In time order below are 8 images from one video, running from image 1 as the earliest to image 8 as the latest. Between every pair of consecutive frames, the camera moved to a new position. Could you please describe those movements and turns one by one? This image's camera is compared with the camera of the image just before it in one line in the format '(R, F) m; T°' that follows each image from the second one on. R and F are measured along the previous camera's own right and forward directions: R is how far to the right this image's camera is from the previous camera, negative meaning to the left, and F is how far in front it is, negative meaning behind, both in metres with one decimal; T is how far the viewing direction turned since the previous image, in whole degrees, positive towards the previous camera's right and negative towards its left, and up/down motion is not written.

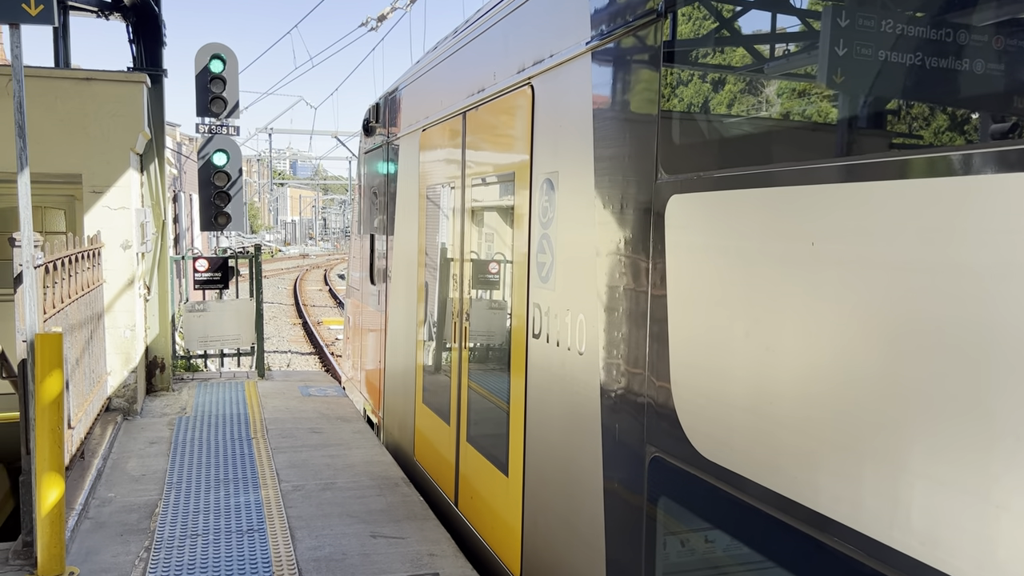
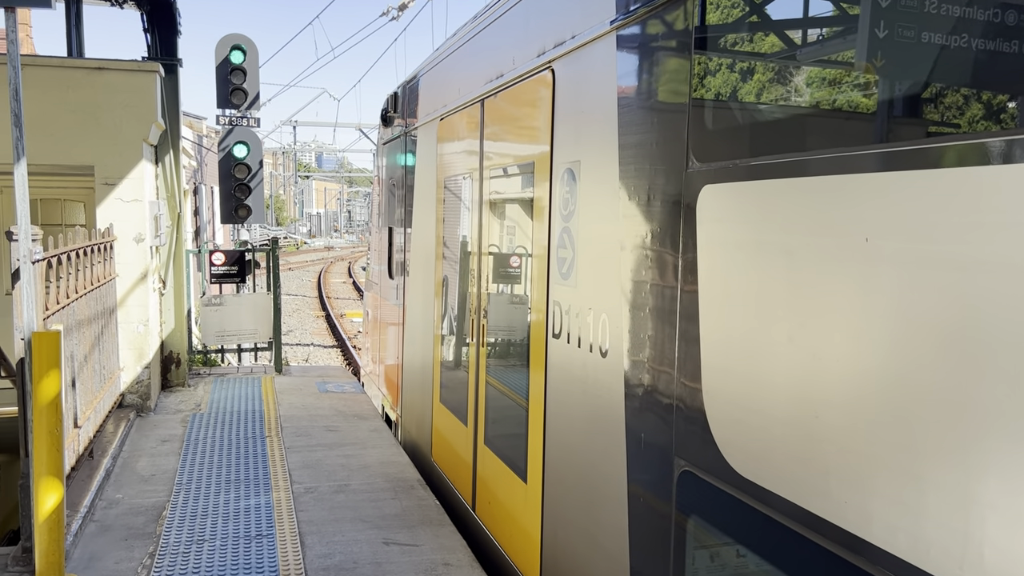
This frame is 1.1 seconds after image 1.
(0.0, +0.2) m; -2°
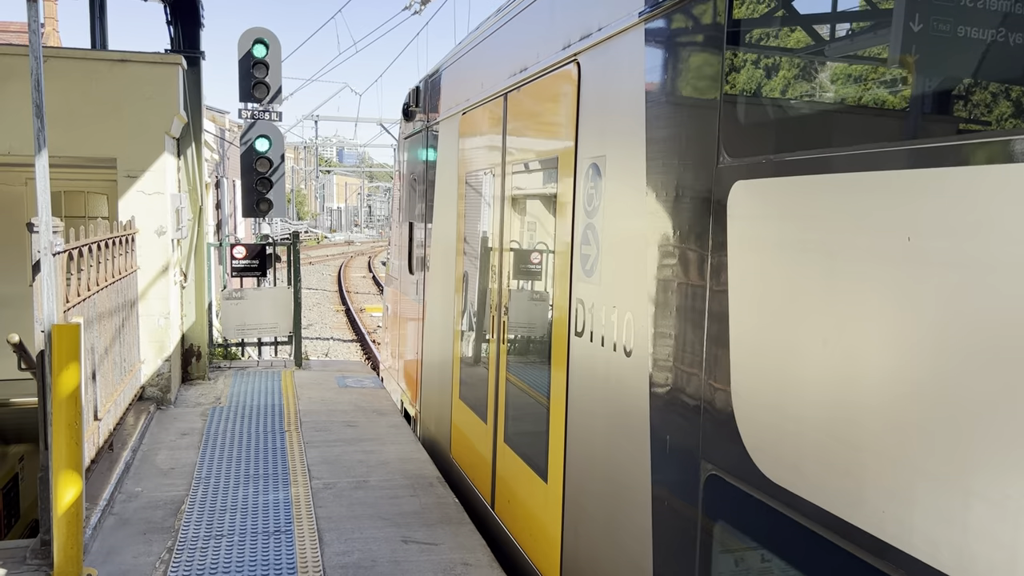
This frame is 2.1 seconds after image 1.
(0.0, +0.1) m; -1°
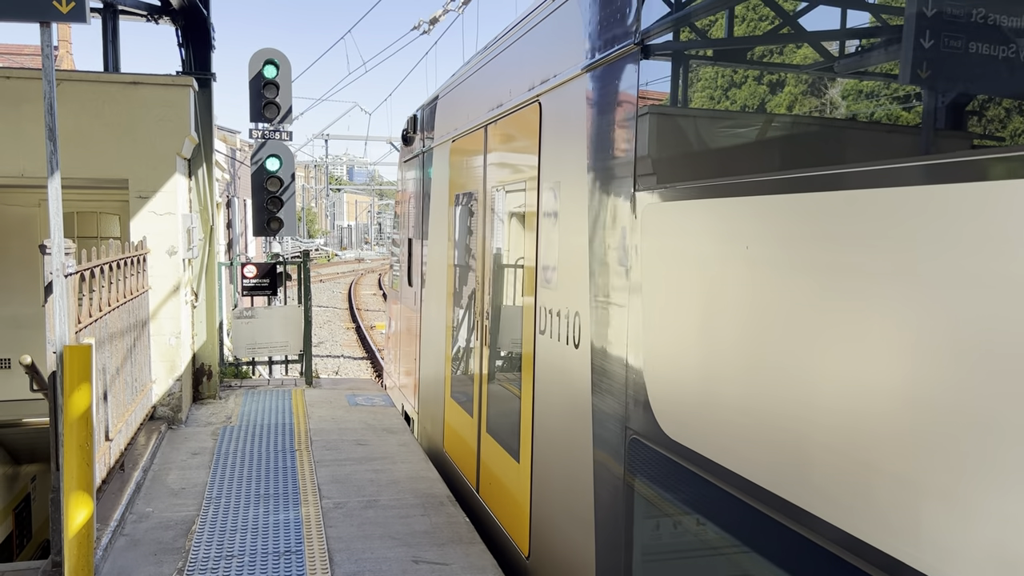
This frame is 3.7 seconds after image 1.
(0.0, 0.0) m; -1°
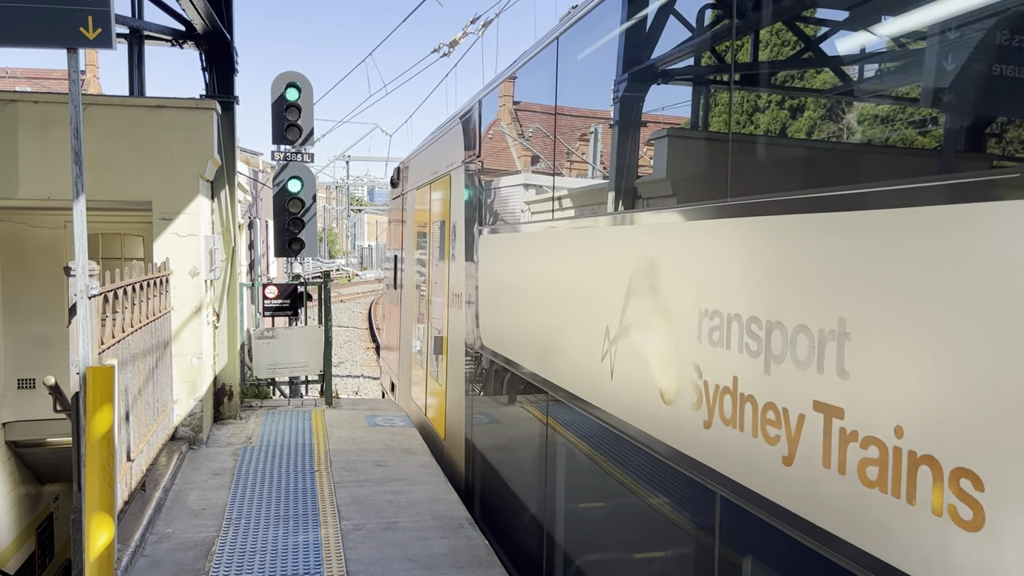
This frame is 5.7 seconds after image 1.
(0.0, 0.0) m; -1°
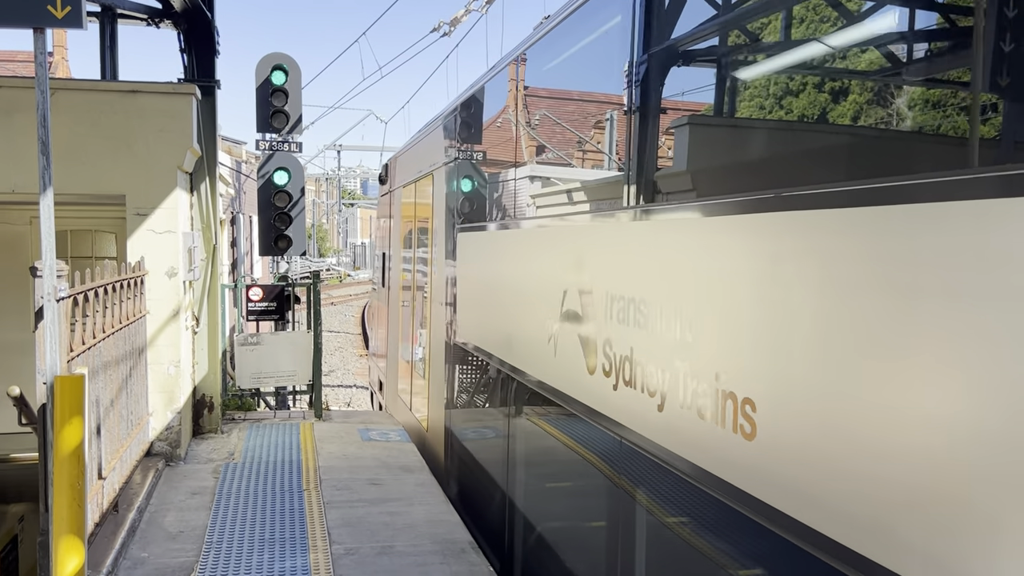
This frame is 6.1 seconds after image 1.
(0.0, +0.5) m; 0°
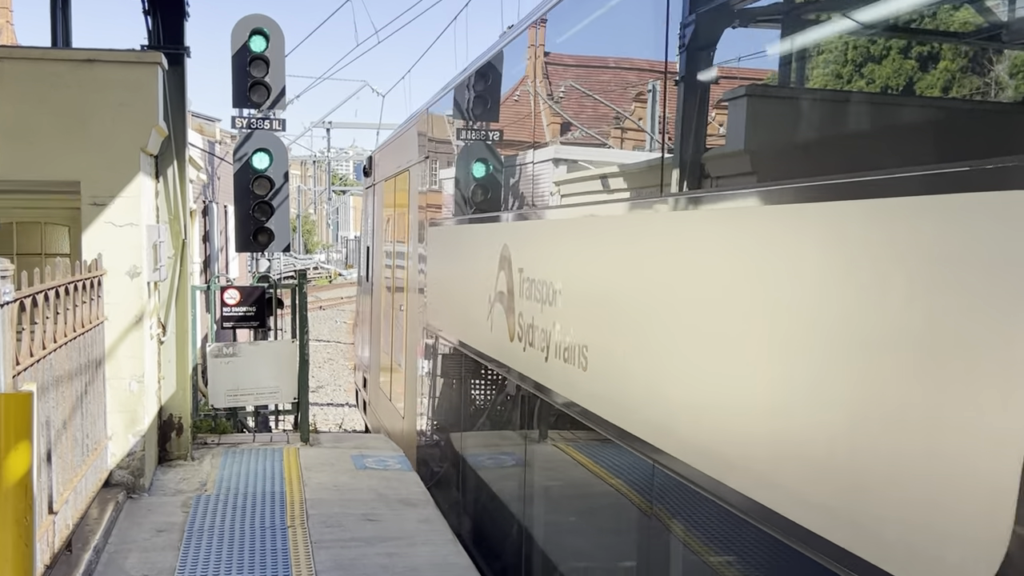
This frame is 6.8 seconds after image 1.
(0.0, +0.7) m; -1°
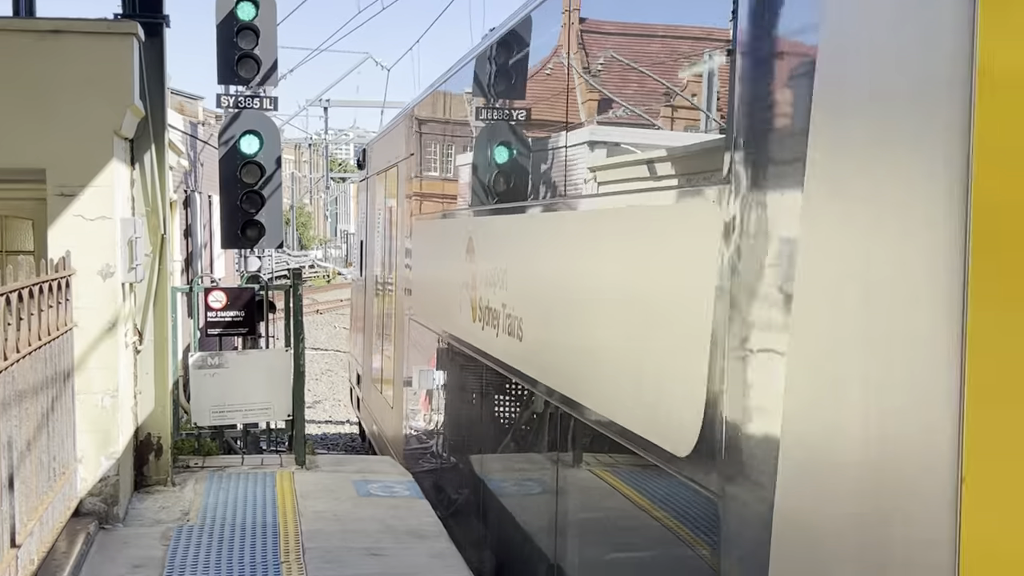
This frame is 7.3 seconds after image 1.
(0.0, +0.5) m; -1°
